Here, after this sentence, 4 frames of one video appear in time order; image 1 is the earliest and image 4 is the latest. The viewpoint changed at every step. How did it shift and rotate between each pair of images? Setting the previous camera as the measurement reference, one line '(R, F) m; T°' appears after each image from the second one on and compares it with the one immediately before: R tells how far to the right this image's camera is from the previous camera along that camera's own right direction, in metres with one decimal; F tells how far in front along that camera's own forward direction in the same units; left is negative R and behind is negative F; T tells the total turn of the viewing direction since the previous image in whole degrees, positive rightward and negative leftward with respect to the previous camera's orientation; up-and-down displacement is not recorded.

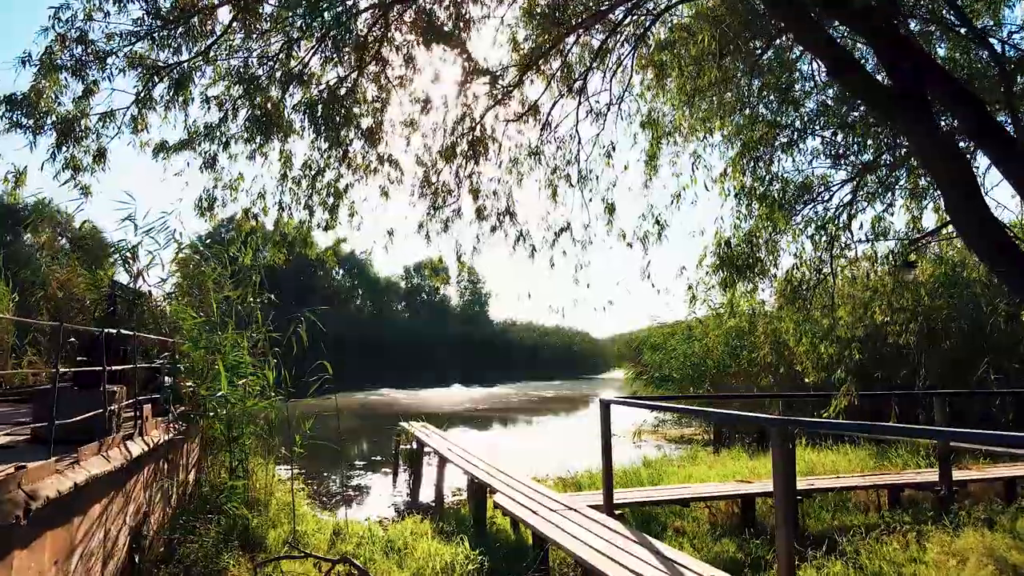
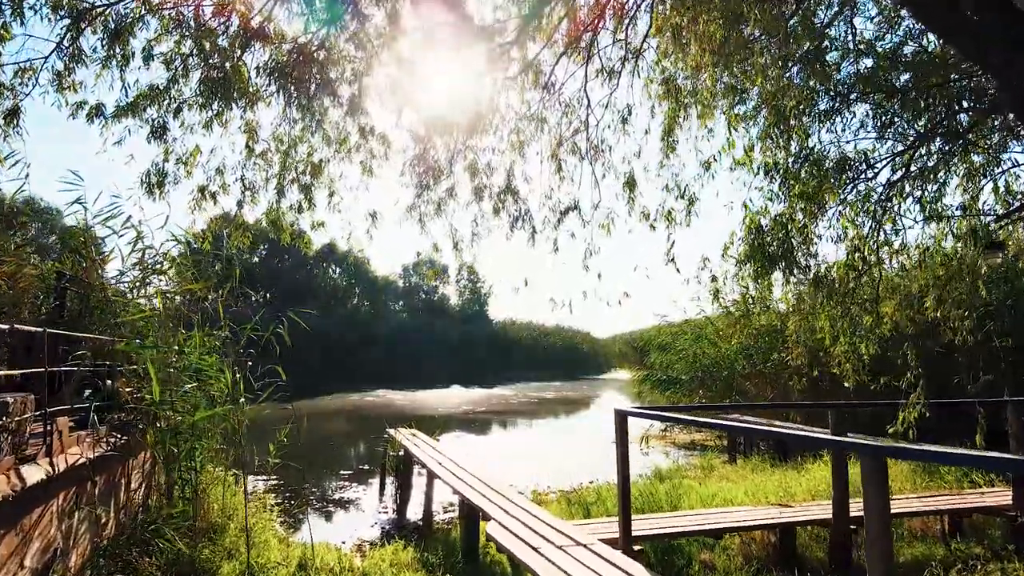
(0.0, +0.7) m; 0°
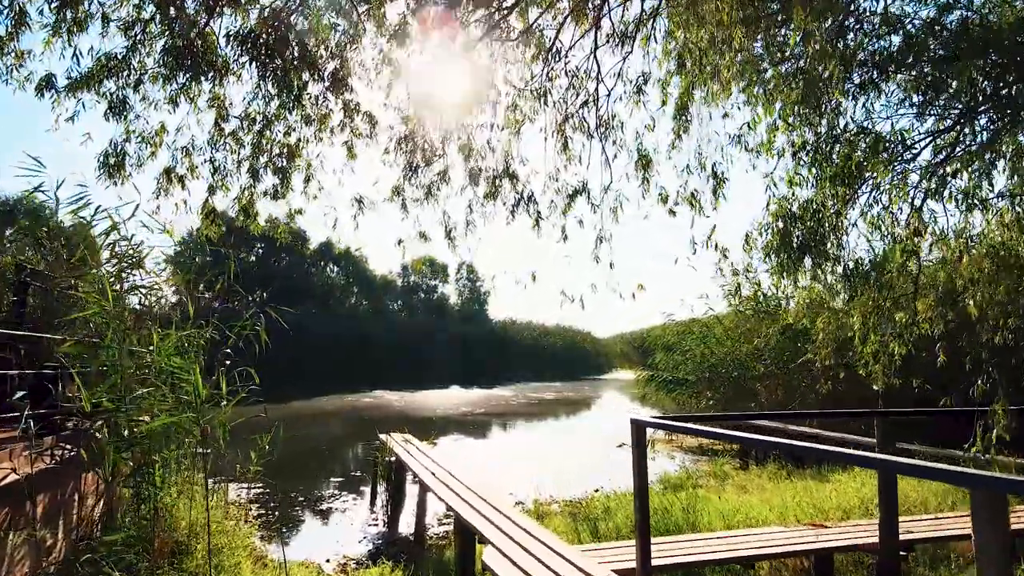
(0.0, +0.5) m; 0°
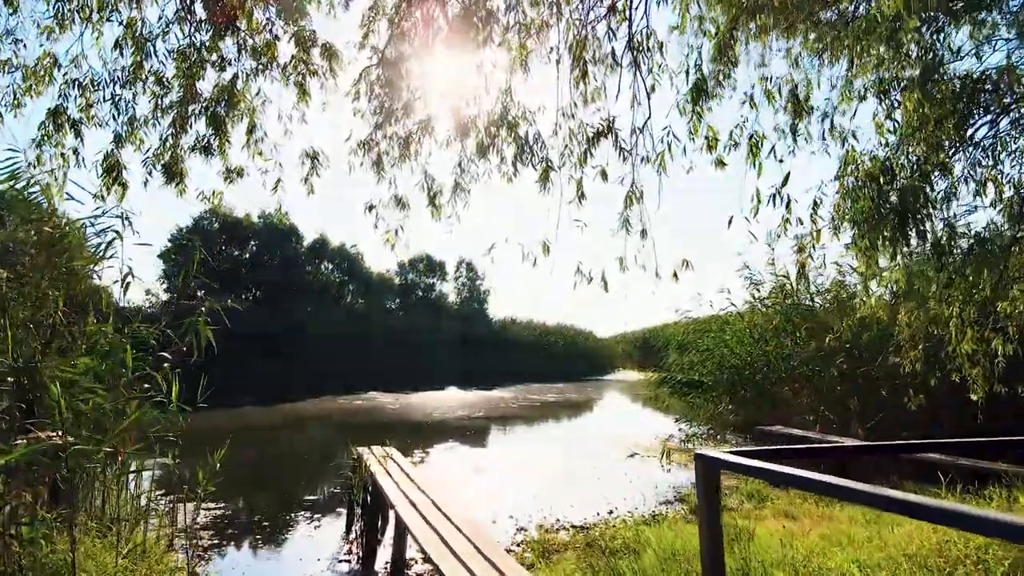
(0.0, +1.0) m; 0°
